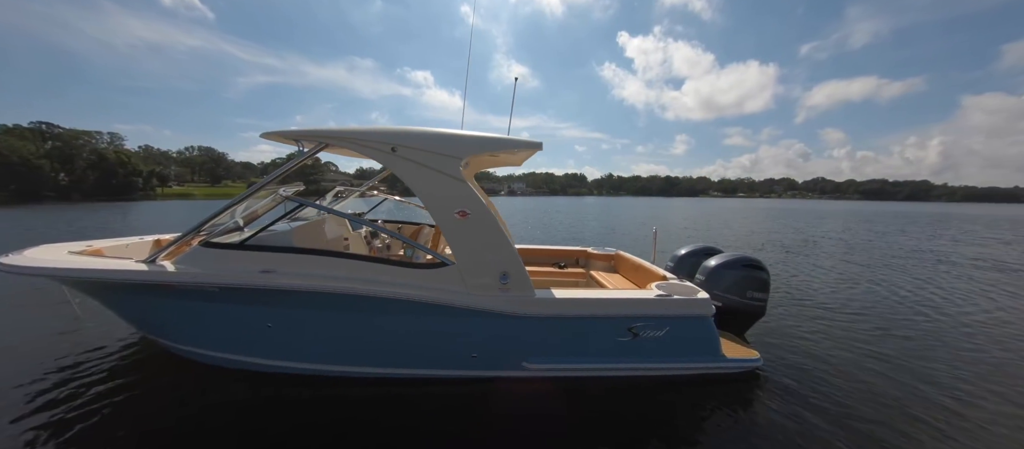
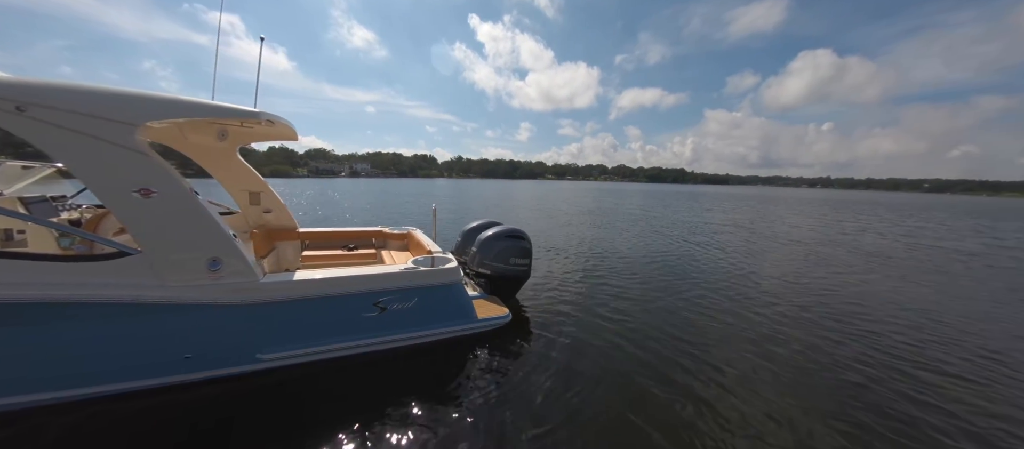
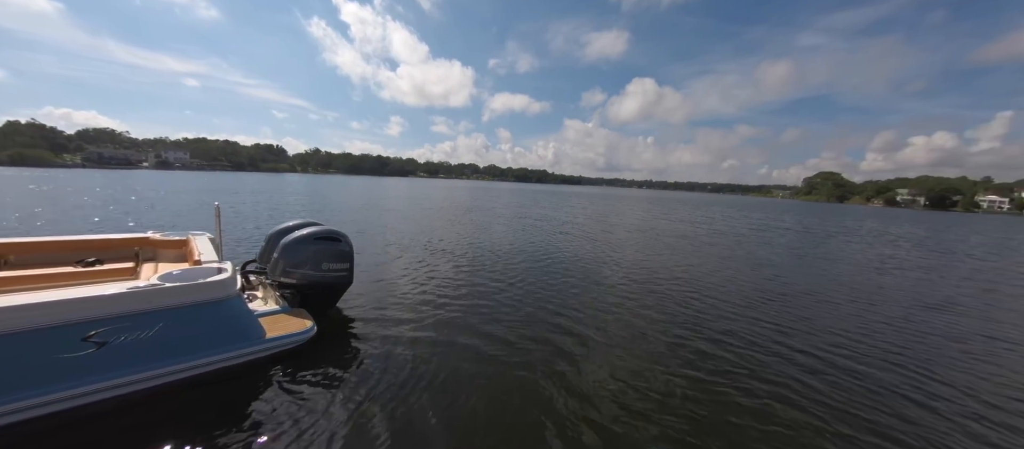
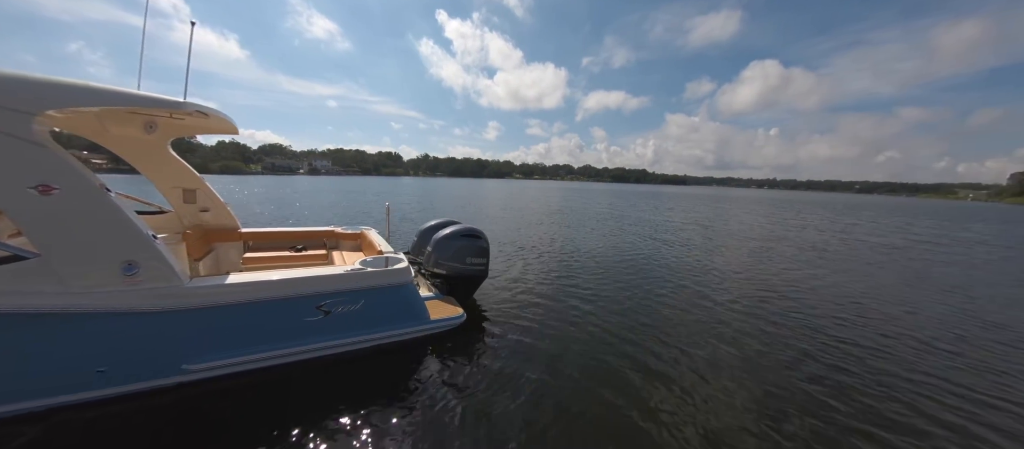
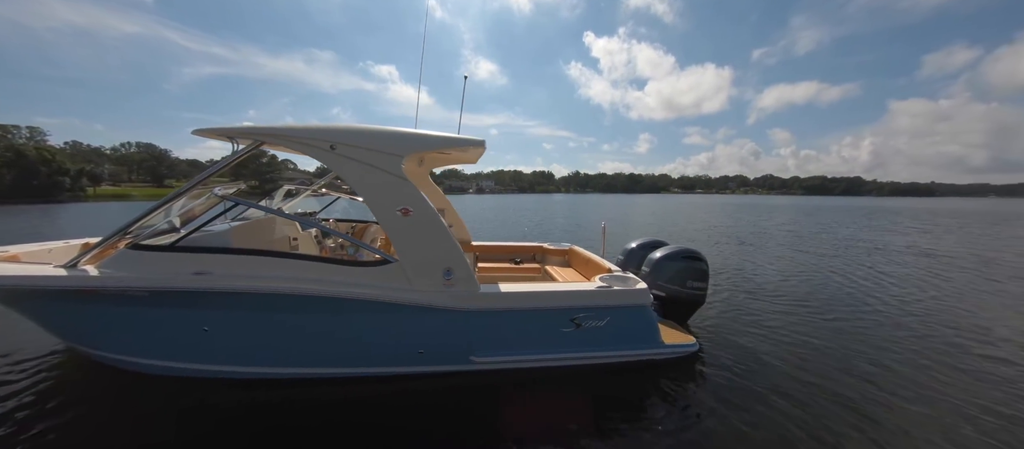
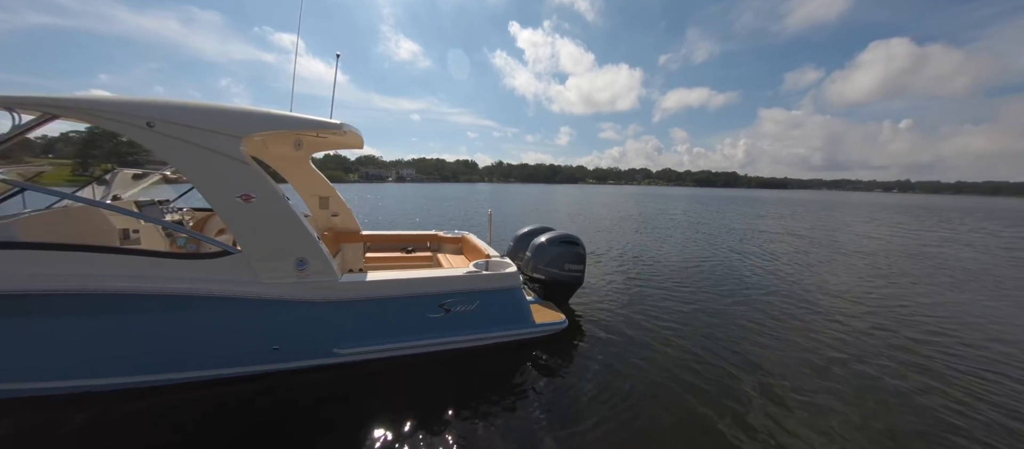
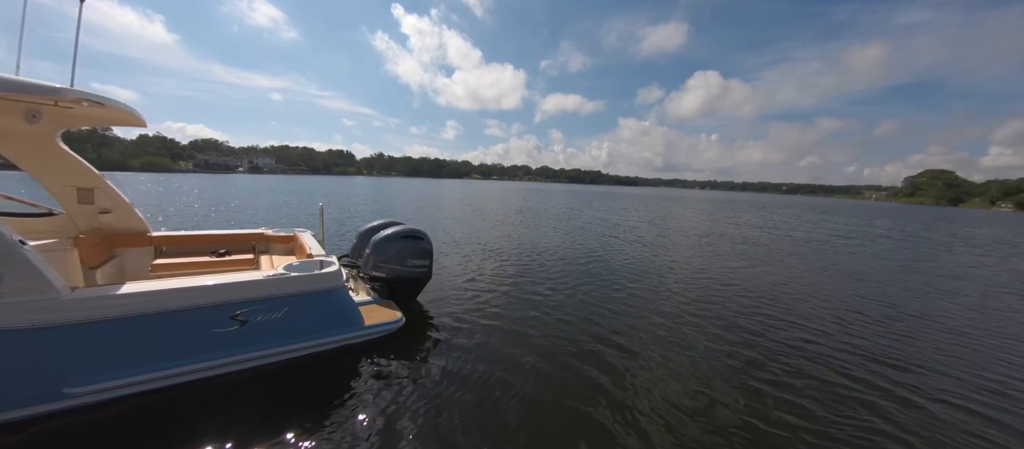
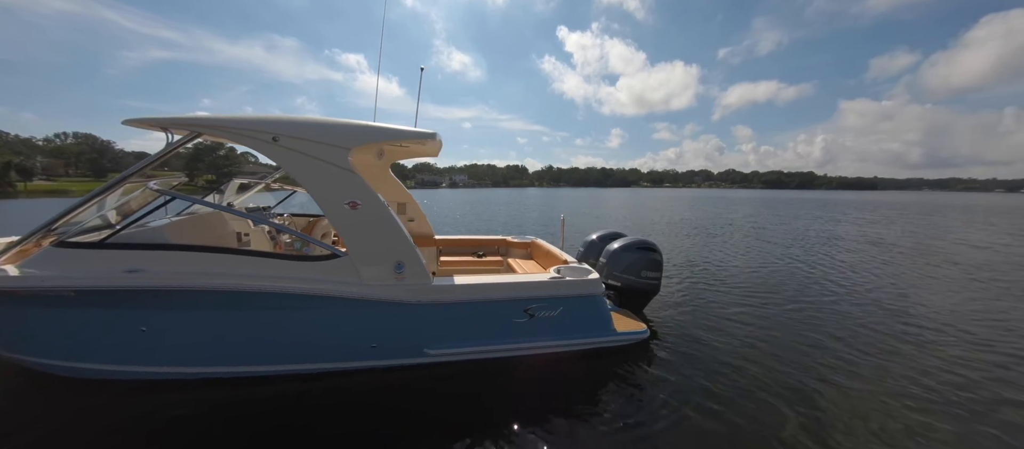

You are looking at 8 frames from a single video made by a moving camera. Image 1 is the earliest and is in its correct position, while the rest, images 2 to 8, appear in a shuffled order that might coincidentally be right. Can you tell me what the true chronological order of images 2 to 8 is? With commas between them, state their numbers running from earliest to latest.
5, 8, 6, 2, 4, 7, 3
